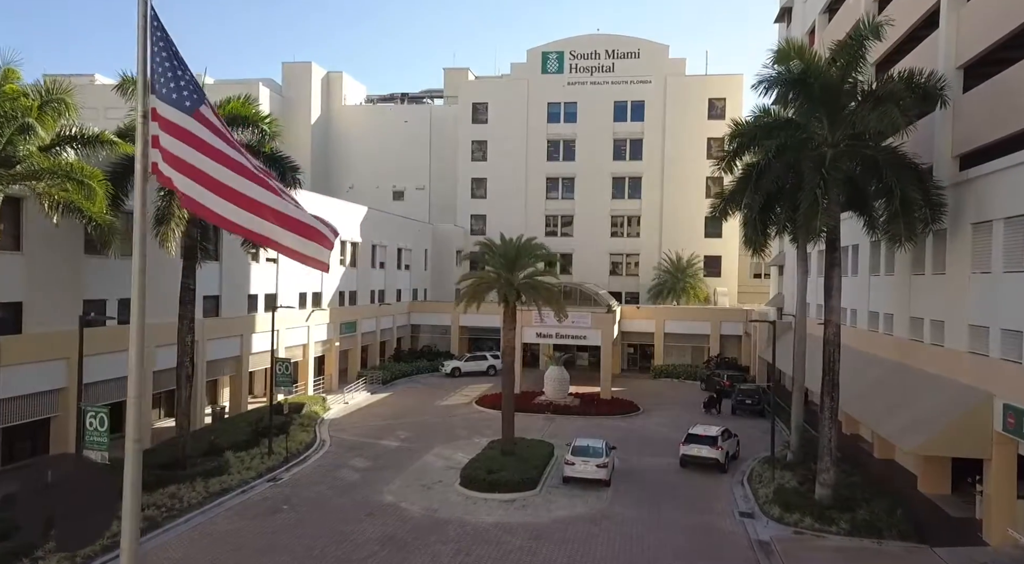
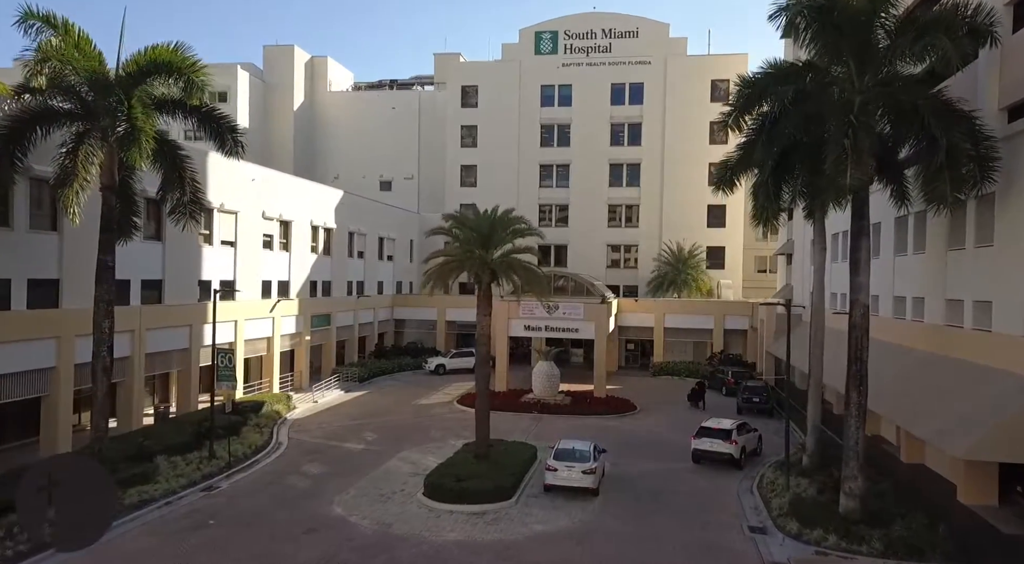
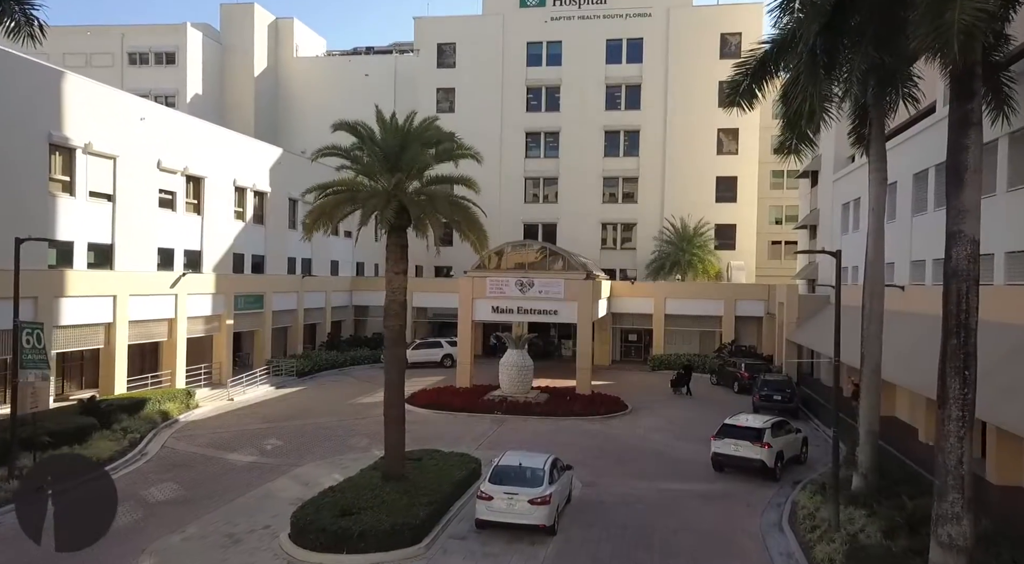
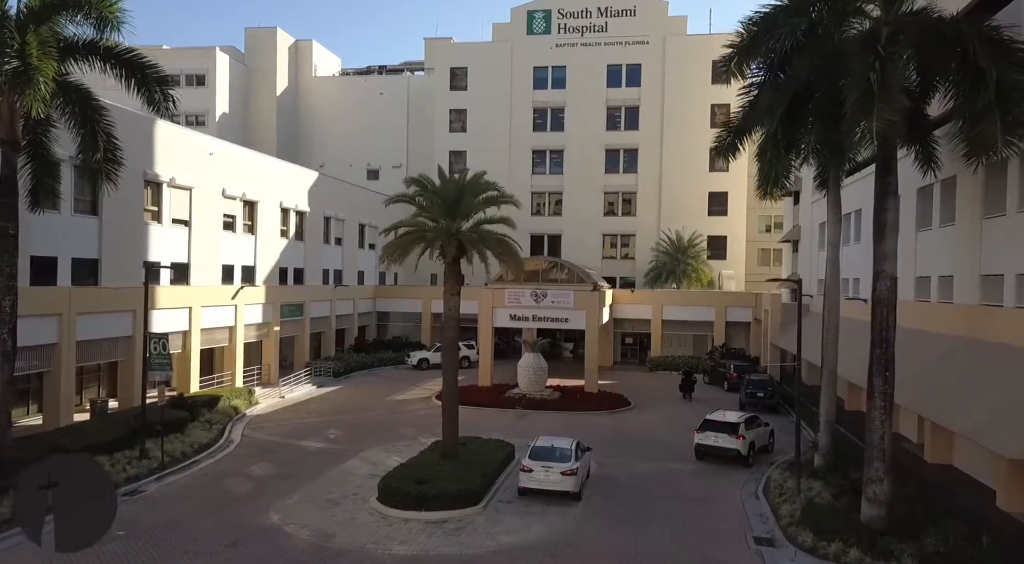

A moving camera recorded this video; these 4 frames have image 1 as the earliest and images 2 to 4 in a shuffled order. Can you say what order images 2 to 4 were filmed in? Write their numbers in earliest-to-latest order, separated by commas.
2, 4, 3
